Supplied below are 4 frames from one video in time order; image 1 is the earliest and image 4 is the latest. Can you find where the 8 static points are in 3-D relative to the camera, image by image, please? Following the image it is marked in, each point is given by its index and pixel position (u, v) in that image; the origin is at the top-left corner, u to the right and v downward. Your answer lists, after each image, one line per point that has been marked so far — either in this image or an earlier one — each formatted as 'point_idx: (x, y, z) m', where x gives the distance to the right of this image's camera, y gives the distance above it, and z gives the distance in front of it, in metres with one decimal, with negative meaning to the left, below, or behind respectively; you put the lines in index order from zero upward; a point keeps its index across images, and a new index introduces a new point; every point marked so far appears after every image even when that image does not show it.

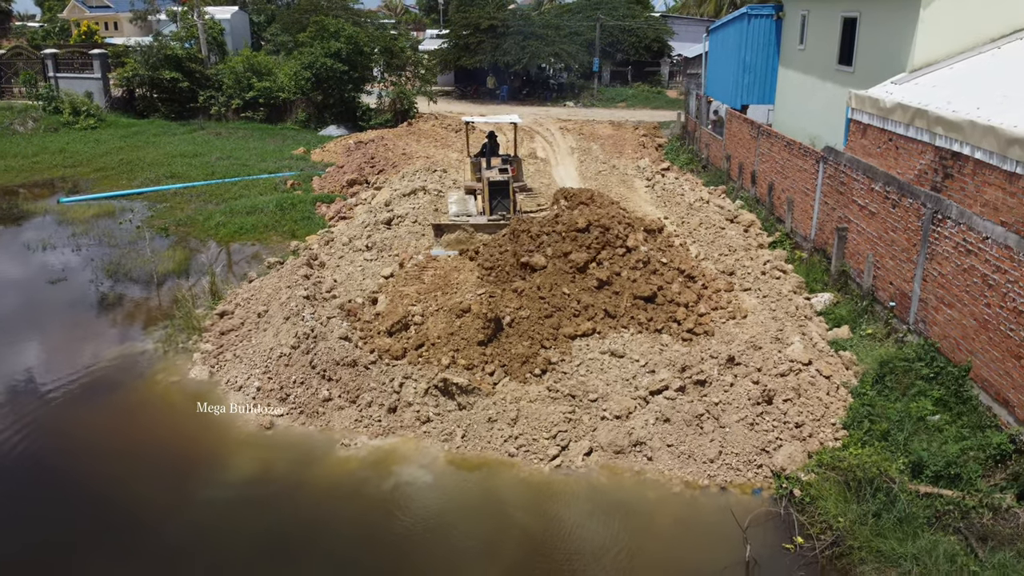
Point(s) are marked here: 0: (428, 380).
0: (-1.1, -1.2, +9.9) m
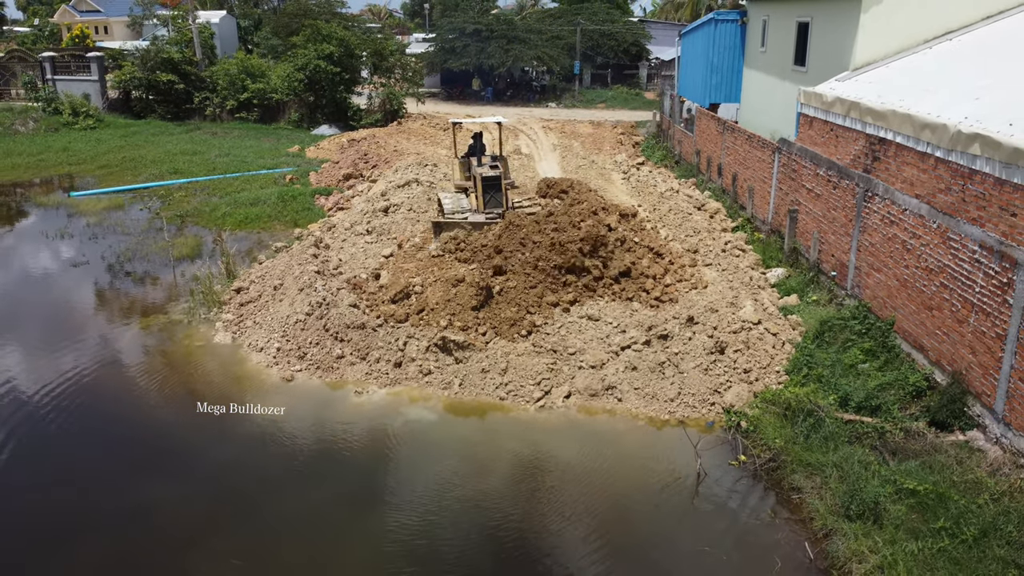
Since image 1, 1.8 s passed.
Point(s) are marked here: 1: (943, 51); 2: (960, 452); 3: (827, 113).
0: (-1.3, -0.8, +11.2) m
1: (+7.3, +4.0, +12.6) m
2: (+4.9, -1.8, +8.1) m
3: (+5.5, +3.0, +12.9) m
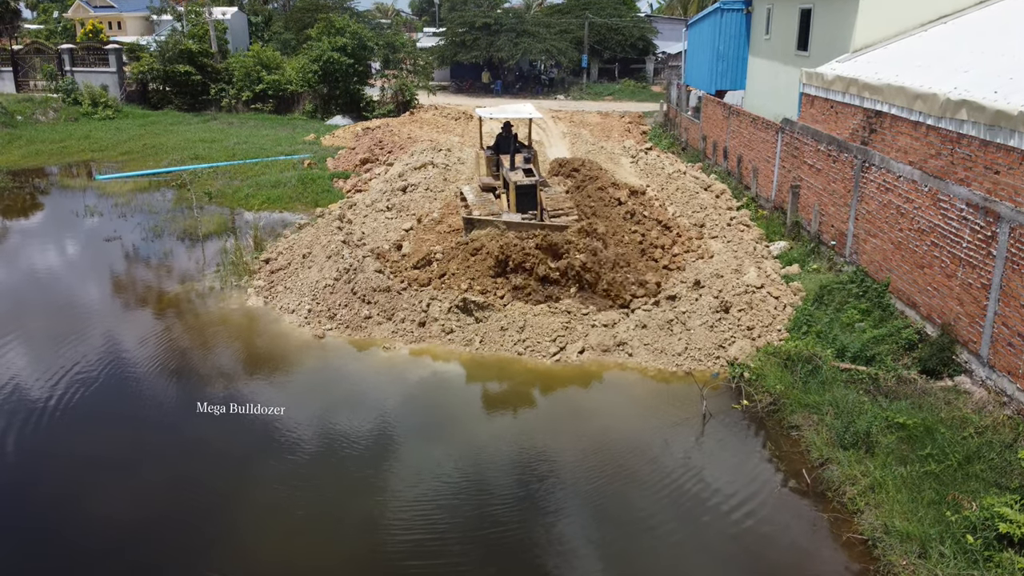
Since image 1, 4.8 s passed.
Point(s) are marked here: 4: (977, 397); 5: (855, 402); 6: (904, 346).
0: (-1.0, -0.2, +11.9) m
1: (+7.6, +4.5, +13.3) m
2: (+5.1, -1.3, +8.8) m
3: (+5.7, +3.6, +13.6) m
4: (+5.4, -1.3, +8.6) m
5: (+4.1, -1.4, +8.8) m
6: (+5.1, -0.8, +9.7) m
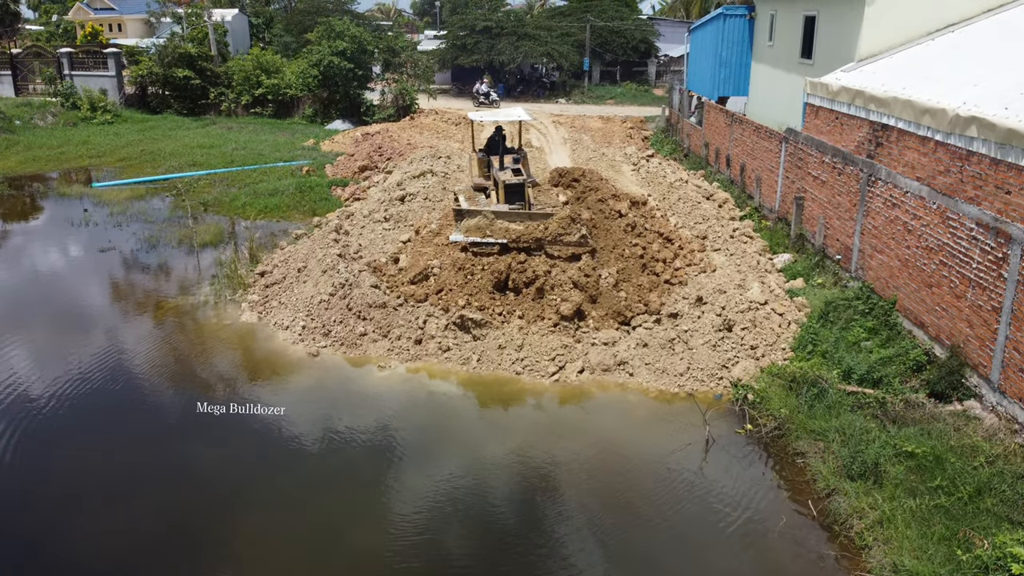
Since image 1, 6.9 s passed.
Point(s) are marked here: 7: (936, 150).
0: (-1.0, -0.5, +11.7) m
1: (+7.6, +4.3, +13.0) m
2: (+5.1, -1.5, +8.5) m
3: (+5.7, +3.3, +13.3) m
4: (+5.3, -1.5, +8.3) m
5: (+4.0, -1.6, +8.6) m
6: (+5.1, -1.0, +9.5) m
7: (+5.8, +1.9, +10.1) m
